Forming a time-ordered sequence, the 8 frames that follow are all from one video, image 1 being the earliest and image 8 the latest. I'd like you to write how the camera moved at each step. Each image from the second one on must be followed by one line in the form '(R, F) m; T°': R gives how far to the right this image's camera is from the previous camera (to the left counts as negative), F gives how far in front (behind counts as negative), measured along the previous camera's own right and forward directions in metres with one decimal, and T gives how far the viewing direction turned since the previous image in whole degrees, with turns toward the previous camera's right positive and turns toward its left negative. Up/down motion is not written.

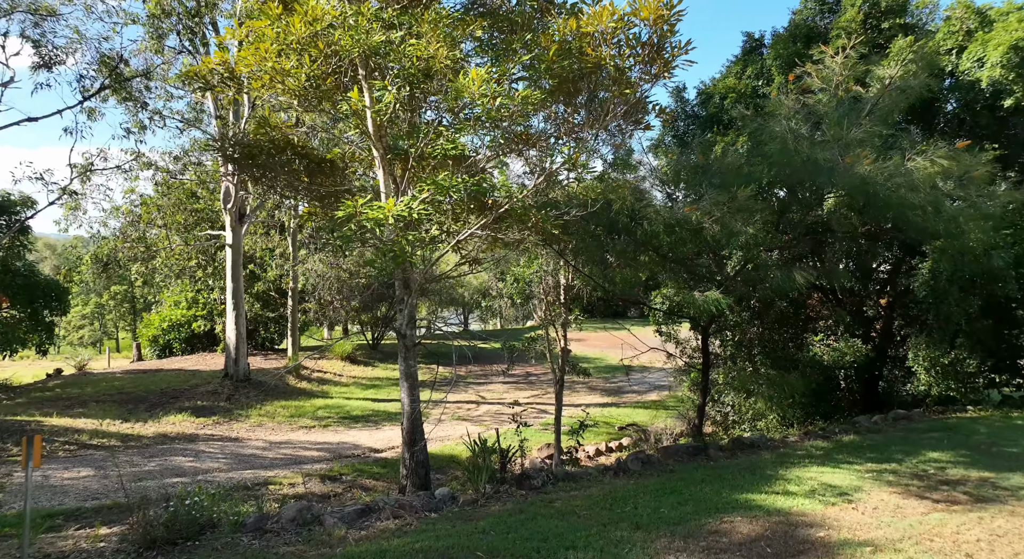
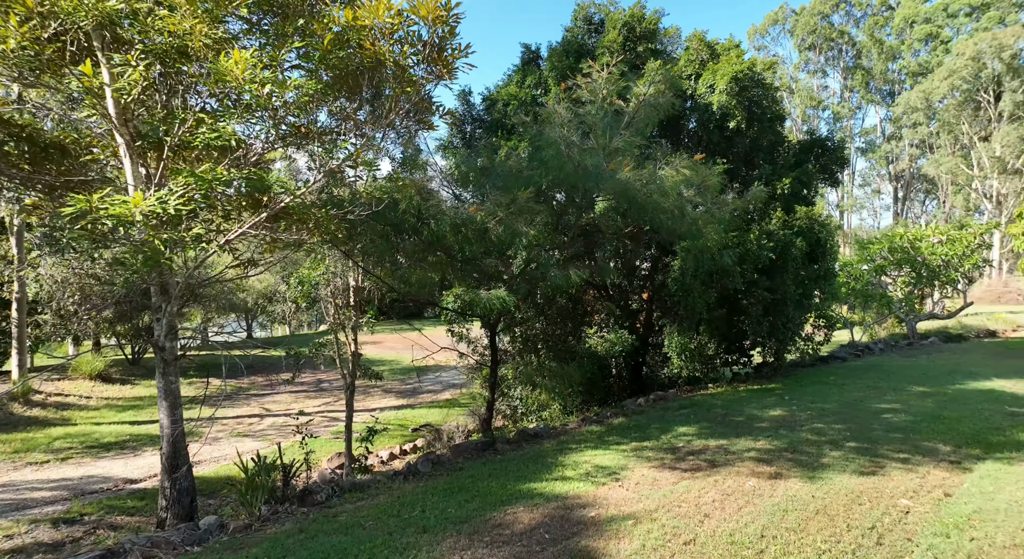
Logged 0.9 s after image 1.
(+0.1, +0.1) m; +18°
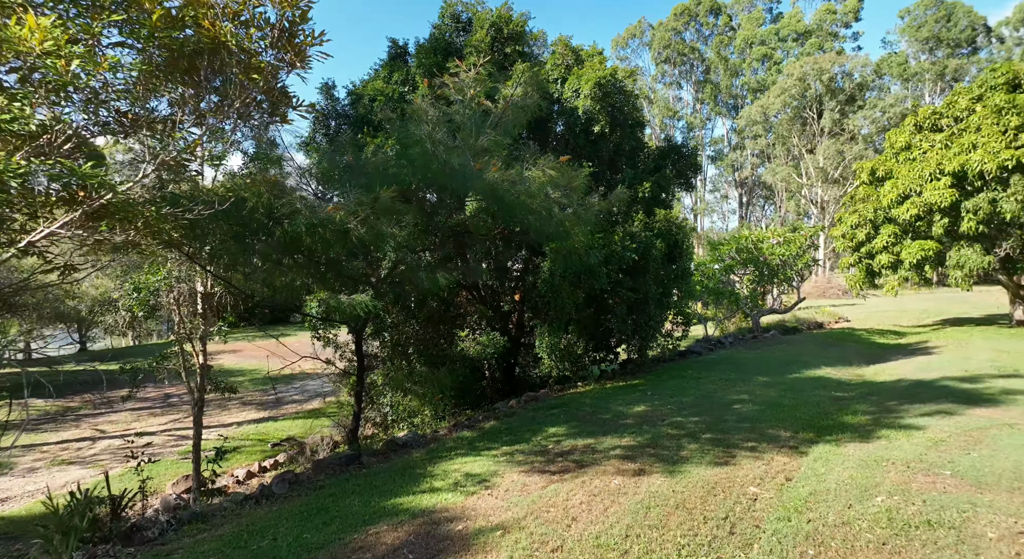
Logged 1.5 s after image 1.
(+0.1, +0.2) m; +11°
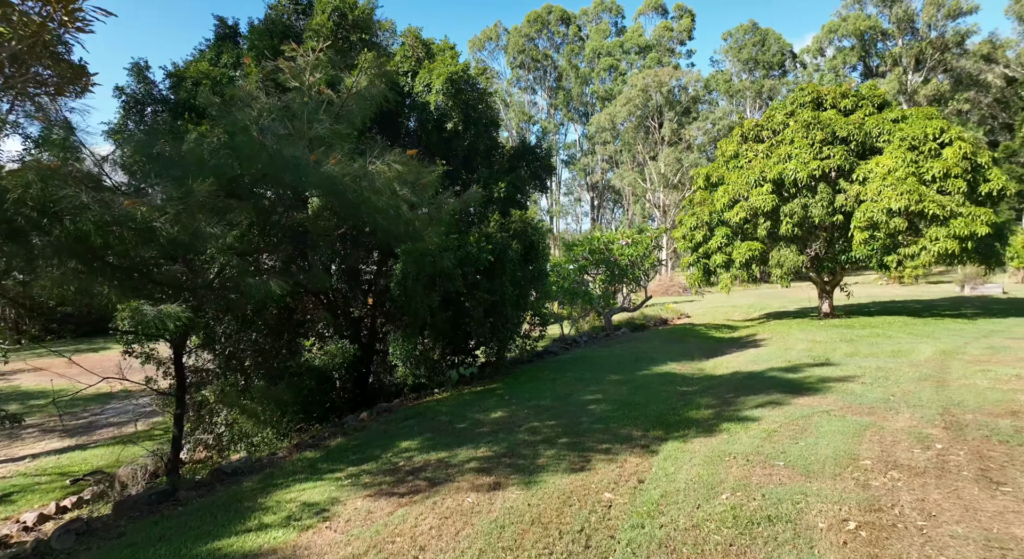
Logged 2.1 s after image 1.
(+0.1, +0.3) m; +13°
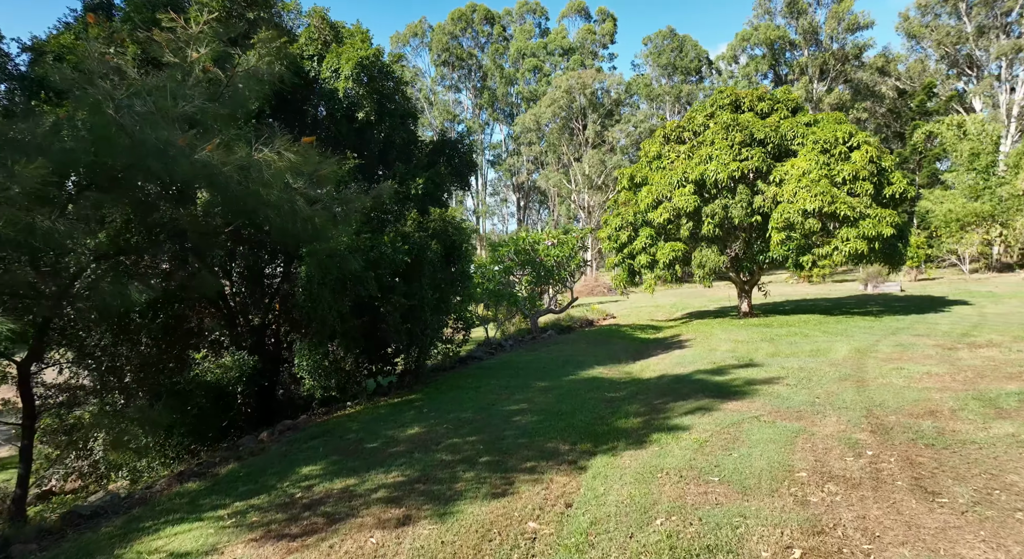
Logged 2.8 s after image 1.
(+0.1, +0.5) m; +7°
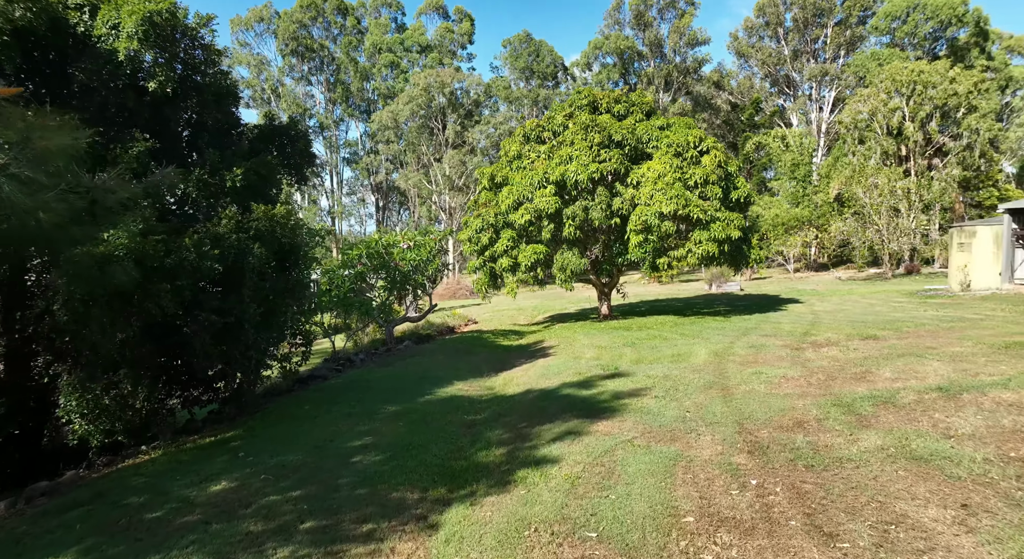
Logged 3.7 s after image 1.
(+0.2, +1.0) m; +12°
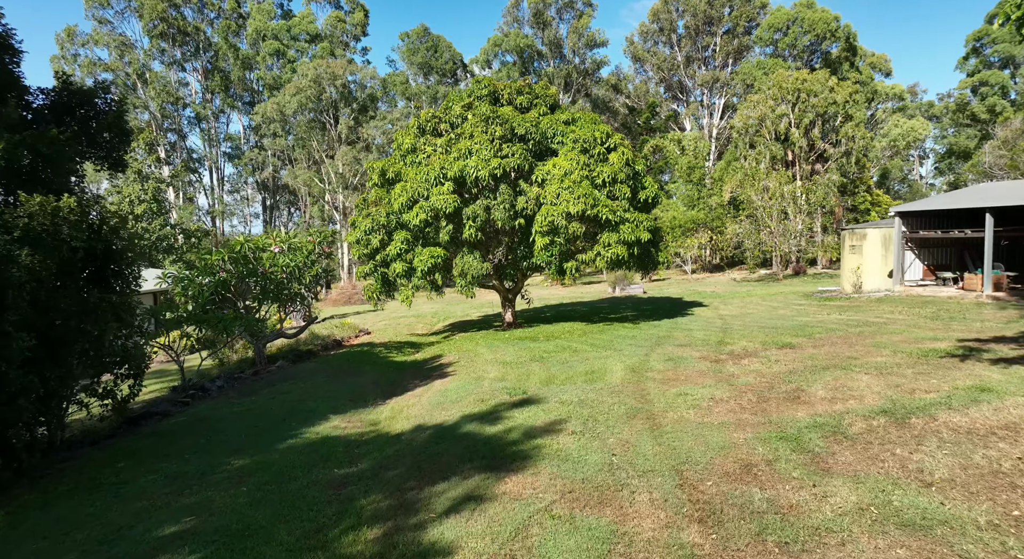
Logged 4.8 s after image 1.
(+0.2, +1.5) m; +9°
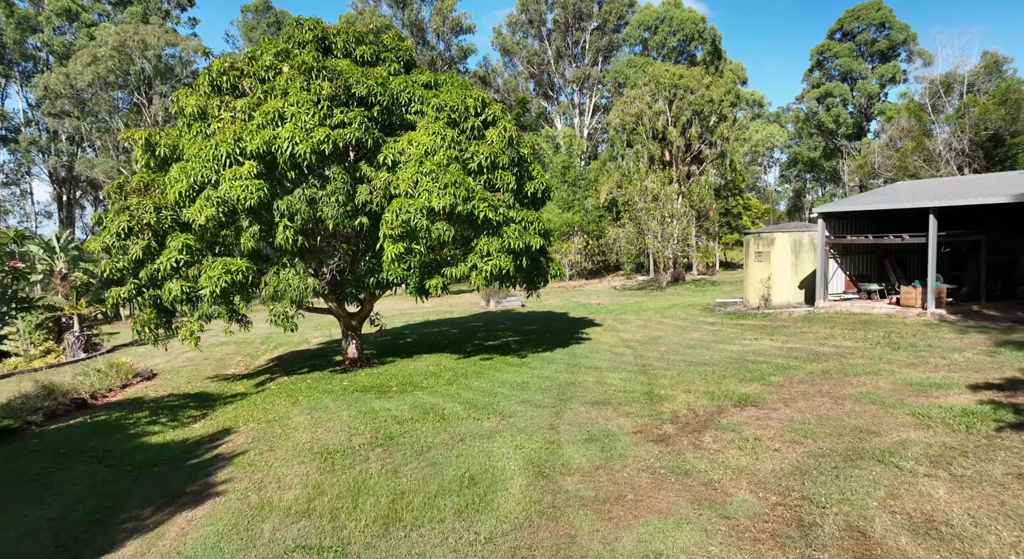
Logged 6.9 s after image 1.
(+0.5, +4.2) m; +12°
